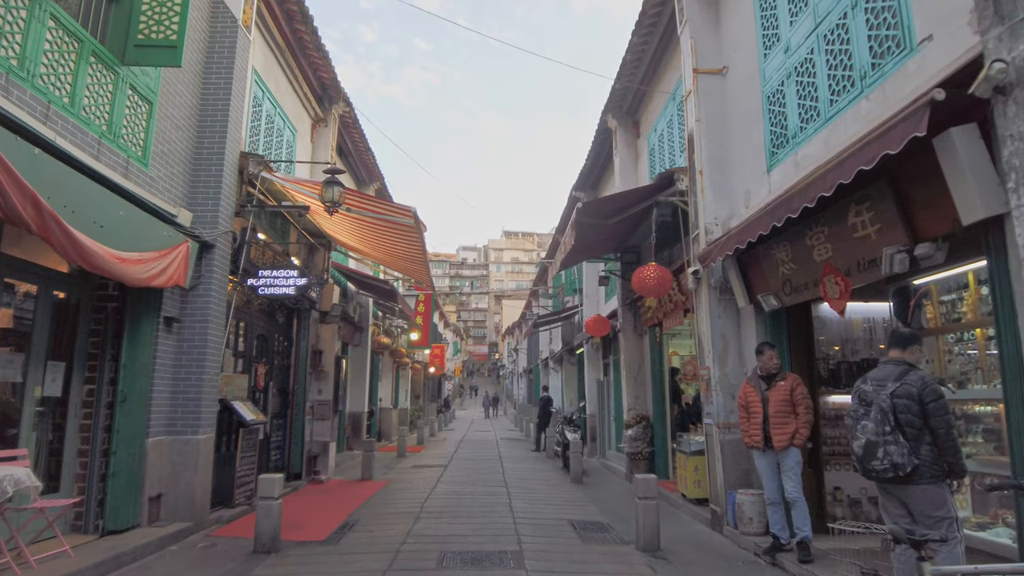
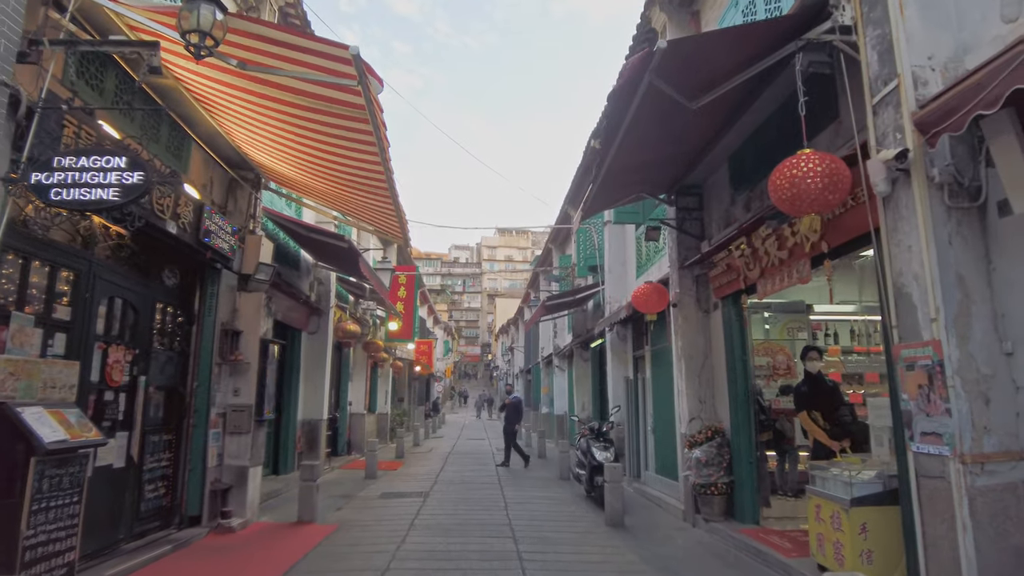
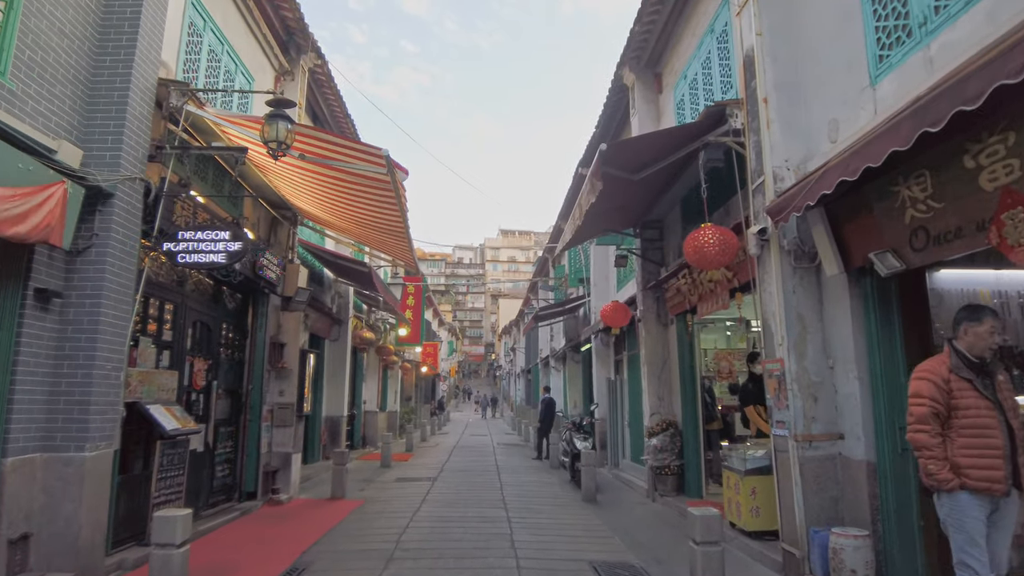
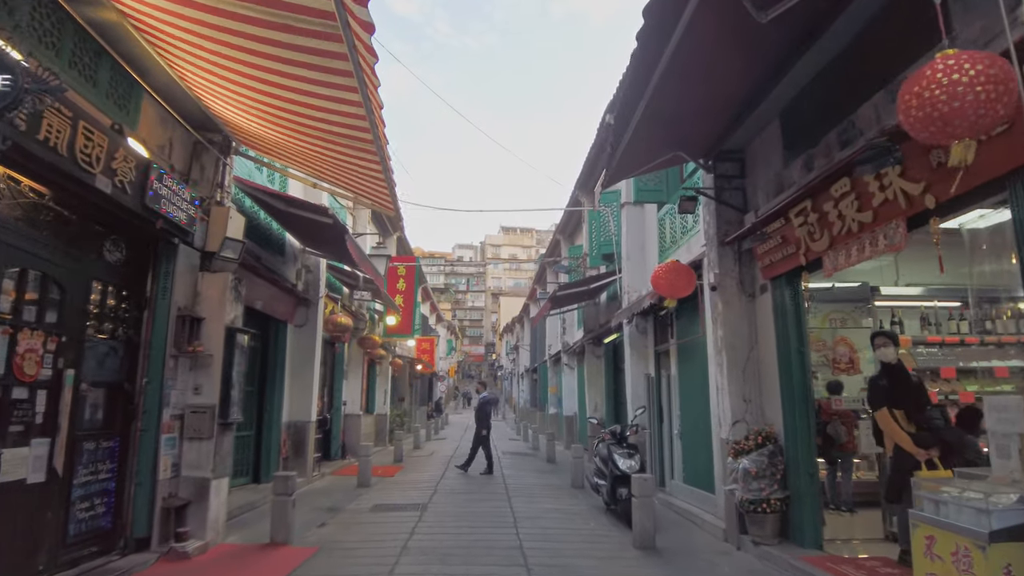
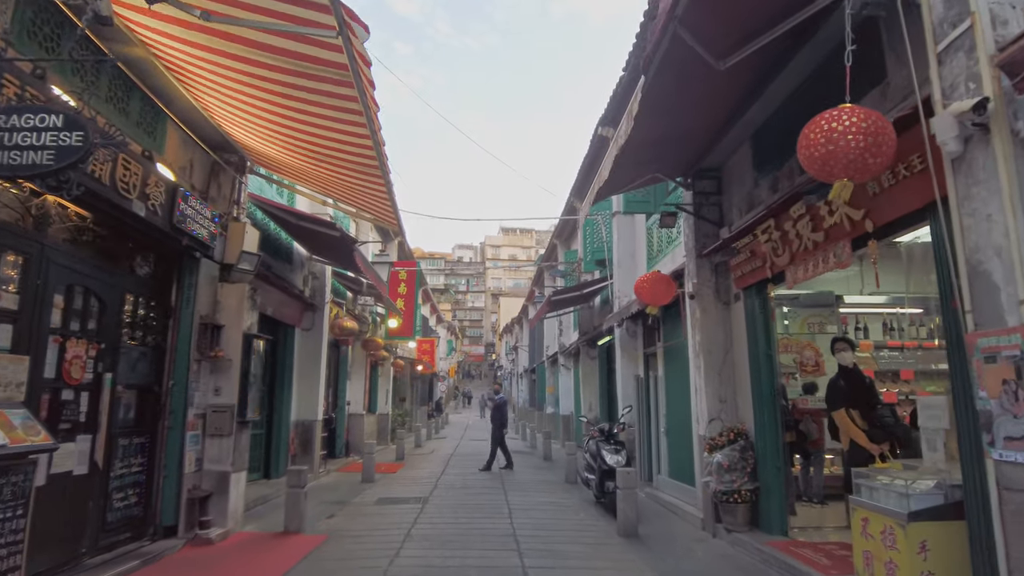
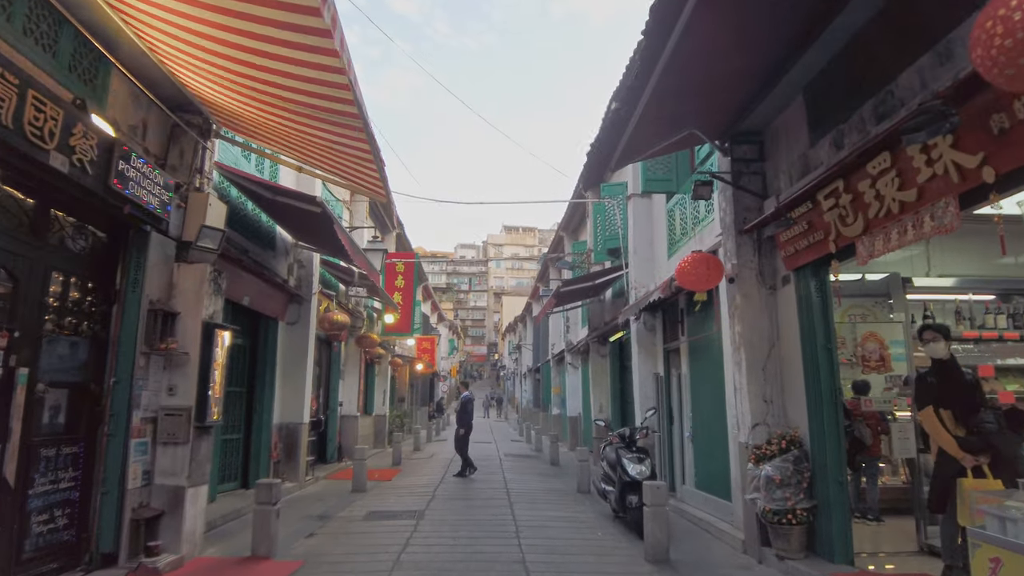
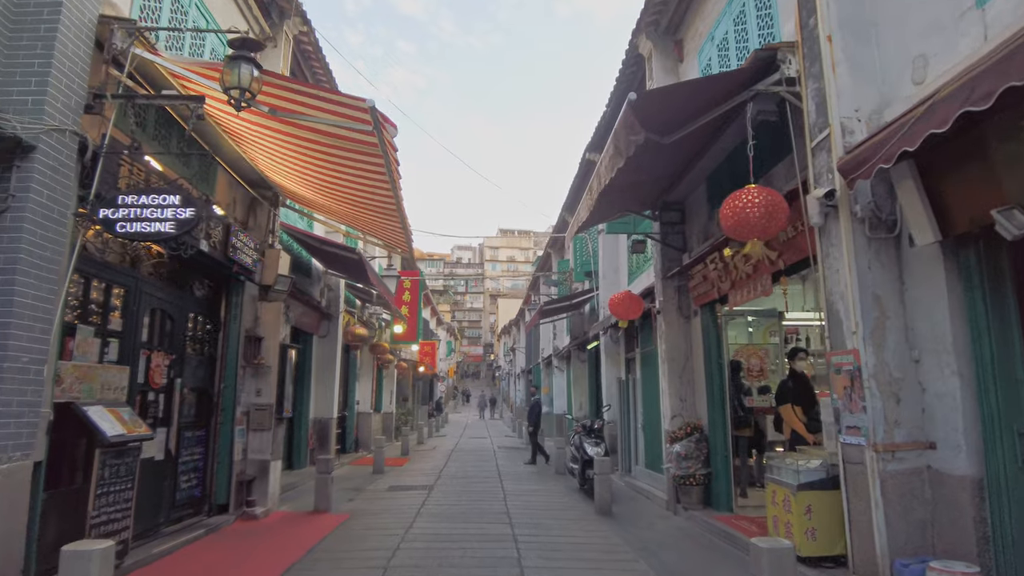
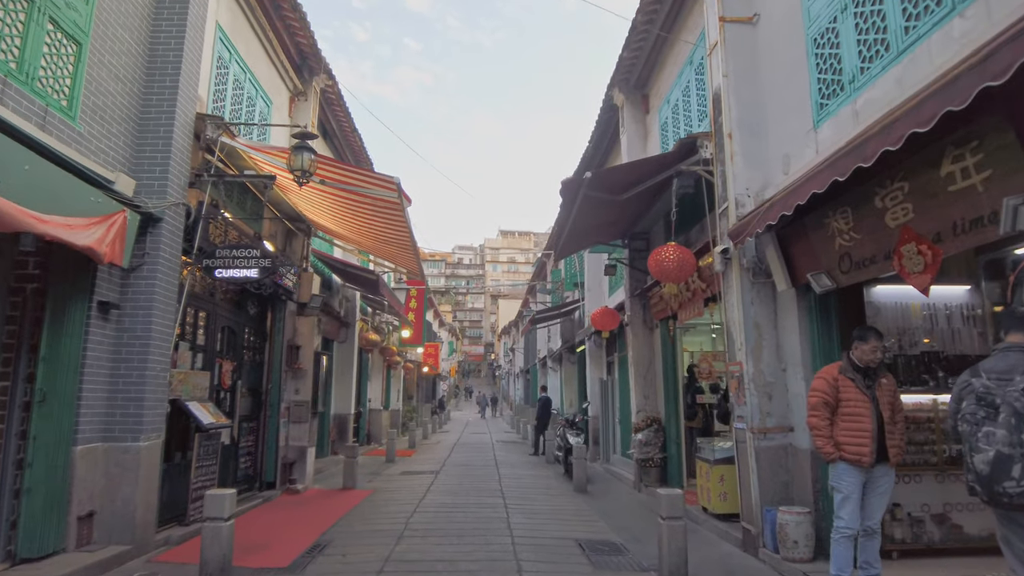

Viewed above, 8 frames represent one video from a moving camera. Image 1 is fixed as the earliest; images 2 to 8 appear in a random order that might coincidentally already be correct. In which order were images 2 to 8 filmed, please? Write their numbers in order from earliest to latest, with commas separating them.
8, 3, 7, 2, 5, 4, 6
